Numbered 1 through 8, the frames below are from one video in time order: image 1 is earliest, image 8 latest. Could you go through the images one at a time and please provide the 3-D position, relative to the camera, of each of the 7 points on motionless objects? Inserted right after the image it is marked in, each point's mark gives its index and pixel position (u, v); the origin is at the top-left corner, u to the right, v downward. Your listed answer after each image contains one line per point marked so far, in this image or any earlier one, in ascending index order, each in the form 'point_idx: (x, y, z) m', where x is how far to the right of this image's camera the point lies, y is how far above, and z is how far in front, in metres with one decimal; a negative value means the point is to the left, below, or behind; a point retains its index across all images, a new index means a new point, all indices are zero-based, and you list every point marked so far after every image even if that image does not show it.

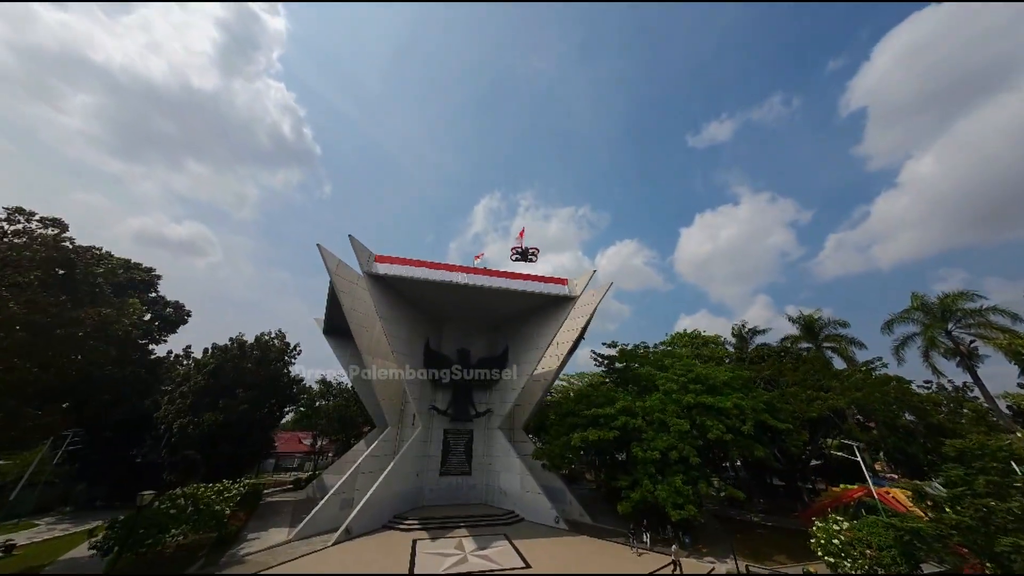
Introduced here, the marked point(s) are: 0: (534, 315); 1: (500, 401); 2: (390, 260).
0: (+1.4, -1.8, +19.3) m
1: (-0.7, -7.0, +18.5) m
2: (-6.5, +1.4, +16.0) m
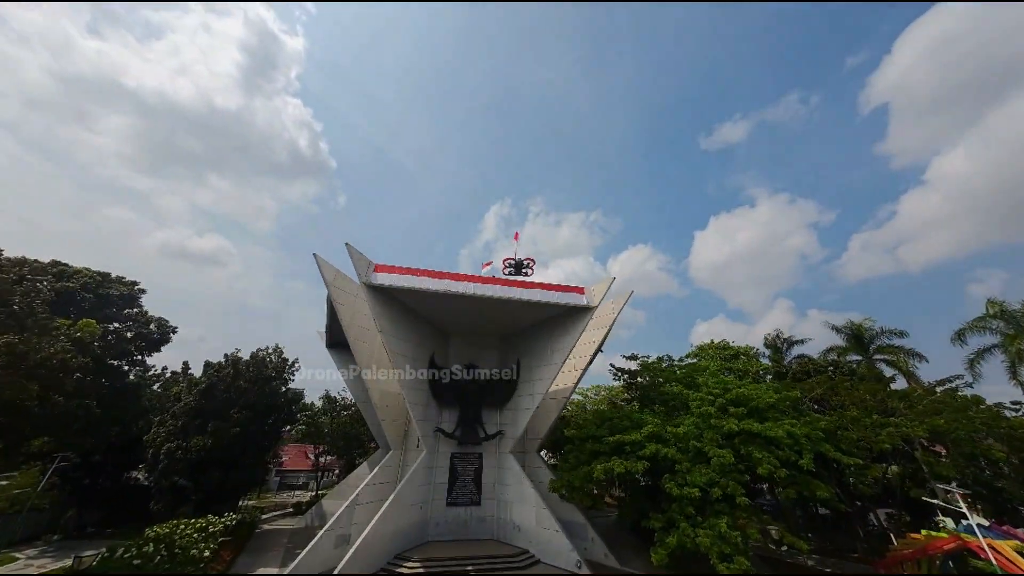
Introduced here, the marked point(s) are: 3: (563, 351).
0: (+2.1, -2.3, +17.7) m
1: (0.0, -7.5, +16.9) m
2: (-6.0, +0.8, +14.8) m
3: (+2.8, -3.6, +16.4) m
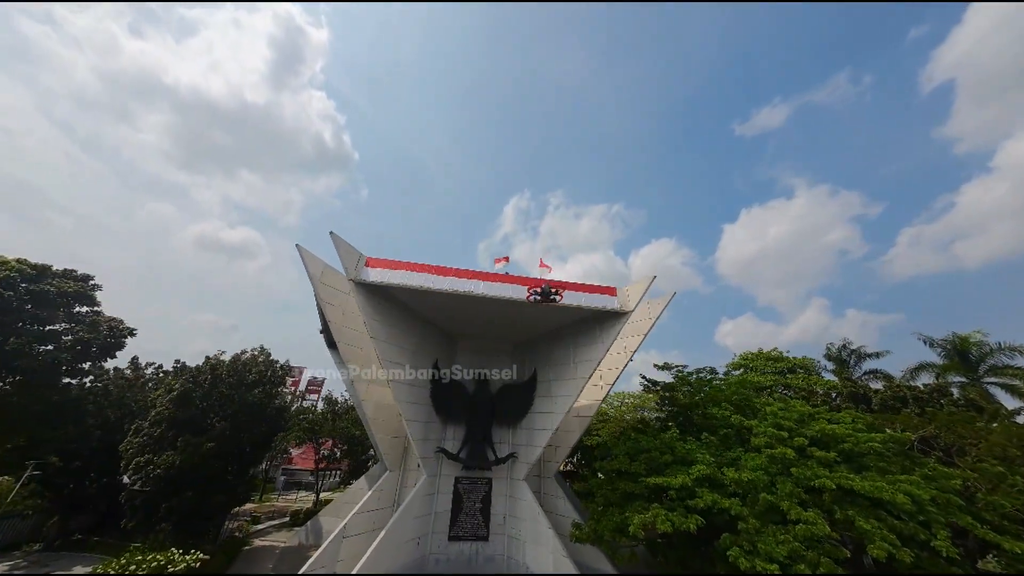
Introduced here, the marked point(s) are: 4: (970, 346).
0: (+2.9, -2.3, +15.0) m
1: (+0.7, -7.5, +14.4) m
2: (-5.3, +0.9, +12.5) m
3: (+3.5, -3.6, +13.7) m
4: (+22.7, -2.9, +15.0) m
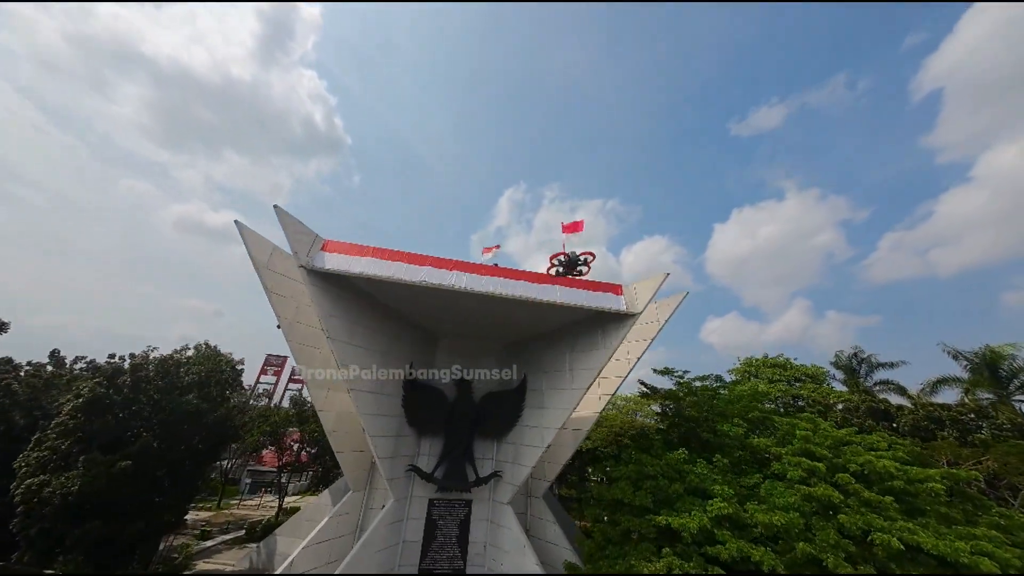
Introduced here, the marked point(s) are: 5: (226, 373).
0: (+2.4, -2.1, +13.1) m
1: (+0.1, -7.2, +12.6) m
2: (-5.7, +1.3, +10.3) m
3: (+3.0, -3.4, +11.9) m
4: (+22.2, -3.3, +13.7) m
5: (-14.6, -4.4, +15.4) m
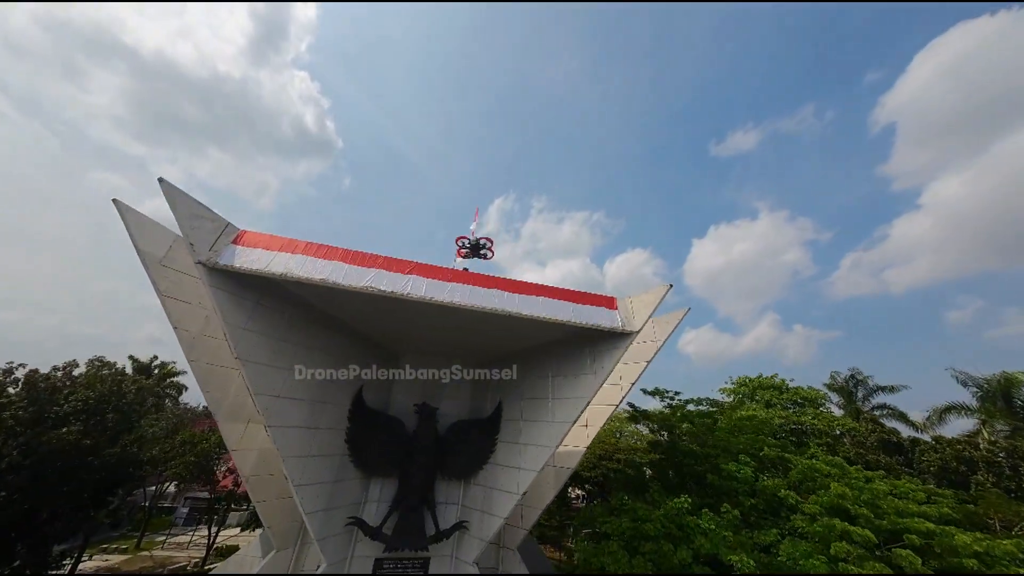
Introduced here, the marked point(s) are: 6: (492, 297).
0: (+1.5, -2.5, +11.0) m
1: (-1.0, -7.6, +10.3) m
2: (-6.4, +1.1, +7.9) m
3: (+2.1, -3.8, +9.9) m
4: (+21.1, -4.2, +12.7) m
5: (-15.7, -4.4, +12.4) m
6: (-0.6, -0.3, +9.0) m
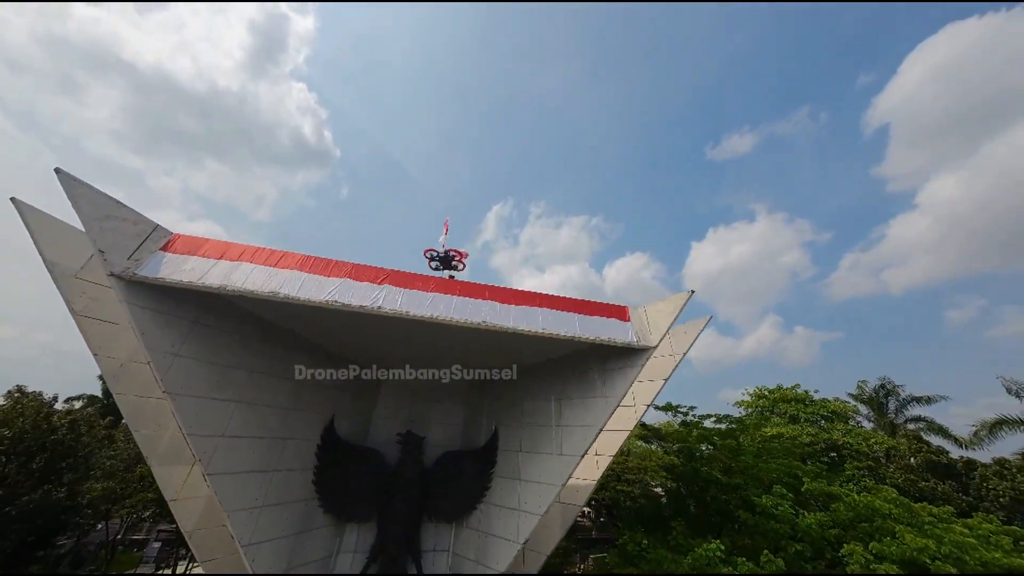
0: (+1.4, -2.8, +9.6) m
1: (-1.0, -7.9, +8.7) m
2: (-6.5, +0.8, +6.5) m
3: (+2.0, -4.1, +8.4) m
4: (+21.0, -4.2, +11.3) m
5: (-15.8, -5.0, +10.8) m
6: (-0.7, -0.5, +7.6) m
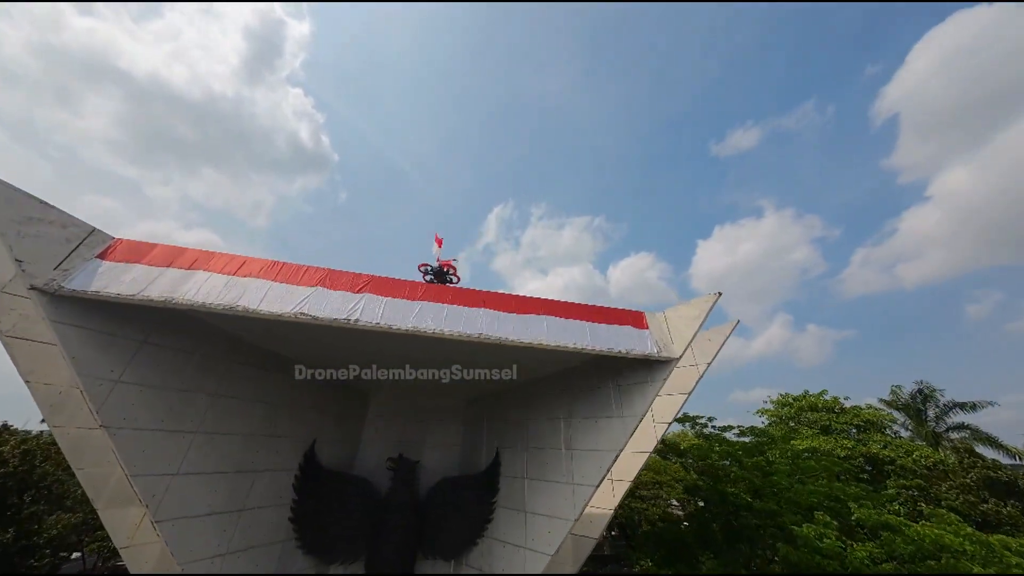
0: (+1.4, -2.9, +8.5) m
1: (-0.9, -8.0, +7.6) m
2: (-6.6, +0.5, +5.6) m
3: (+2.1, -4.2, +7.2) m
4: (+21.1, -3.9, +9.8) m
5: (-15.6, -5.5, +10.0) m
6: (-0.7, -0.7, +6.5) m
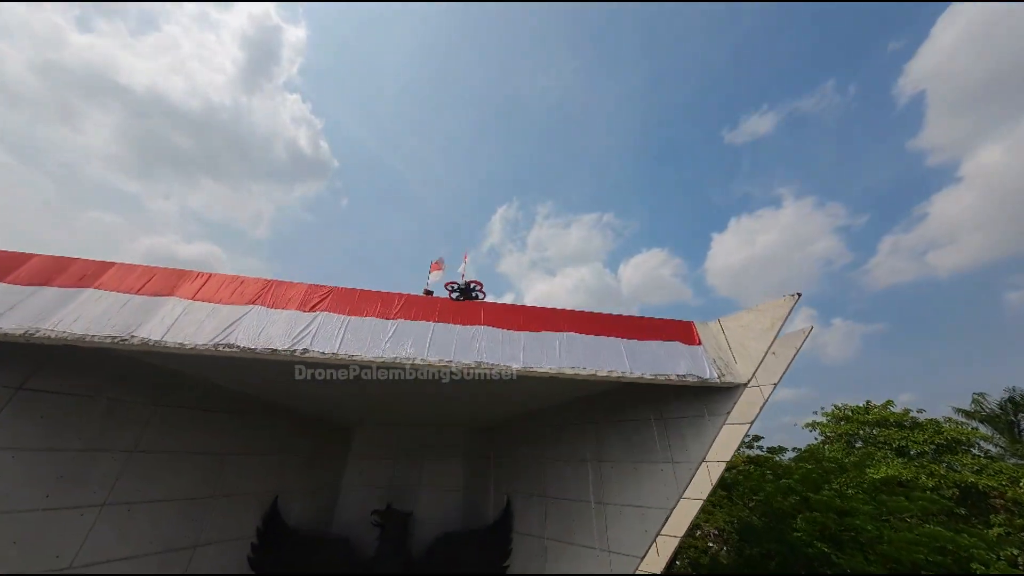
0: (+1.7, -3.0, +6.7) m
1: (-0.5, -8.2, +5.8) m
2: (-6.5, +0.2, +4.0) m
3: (+2.3, -4.3, +5.4) m
4: (+21.5, -3.4, +7.3) m
5: (-15.2, -6.2, +8.8) m
6: (-0.6, -0.9, +4.8) m
